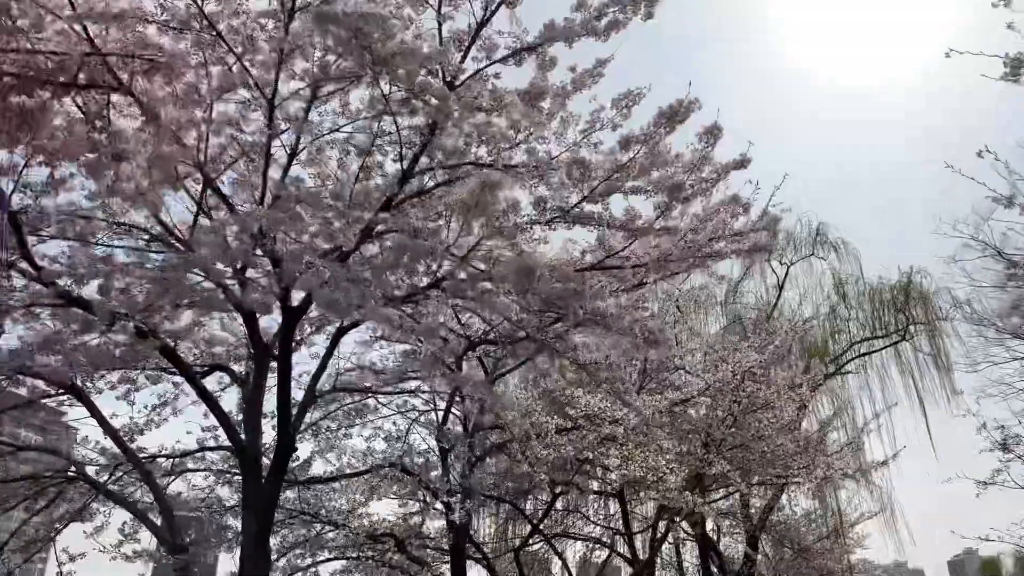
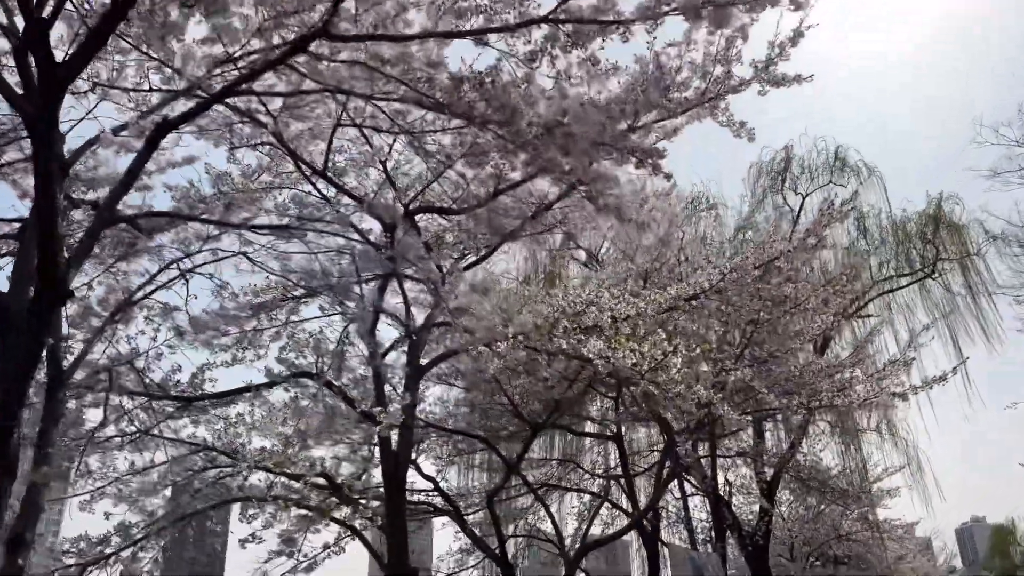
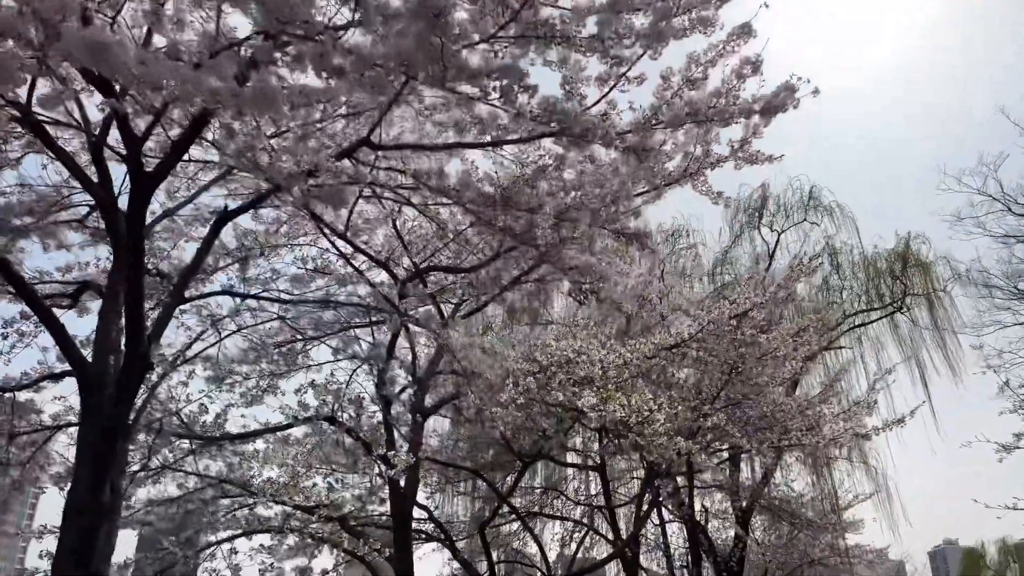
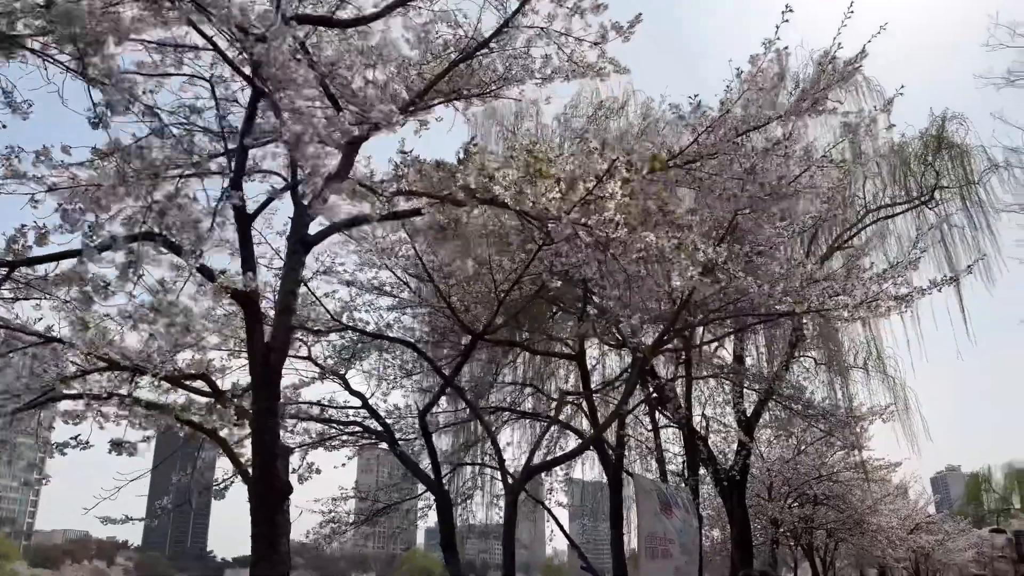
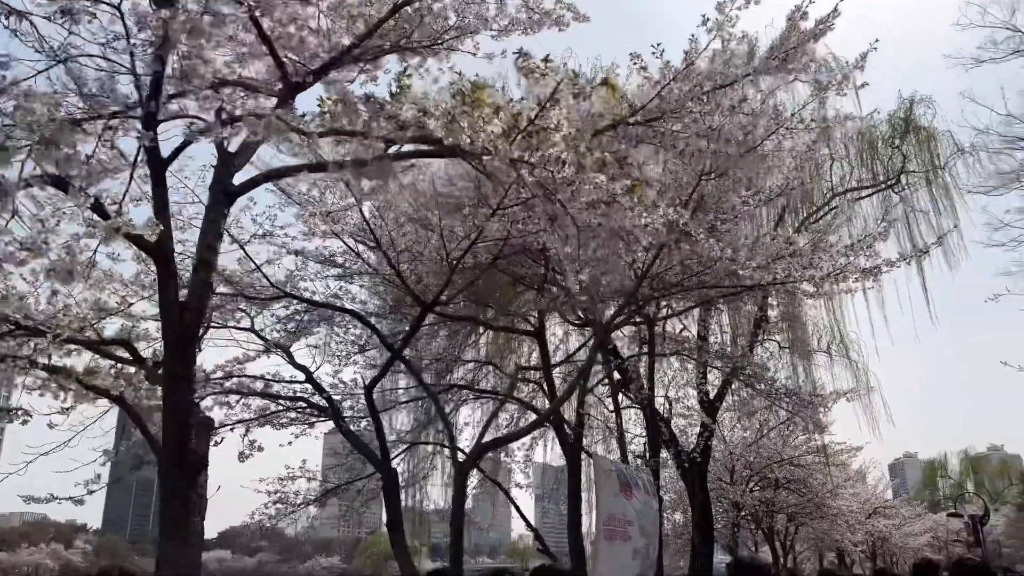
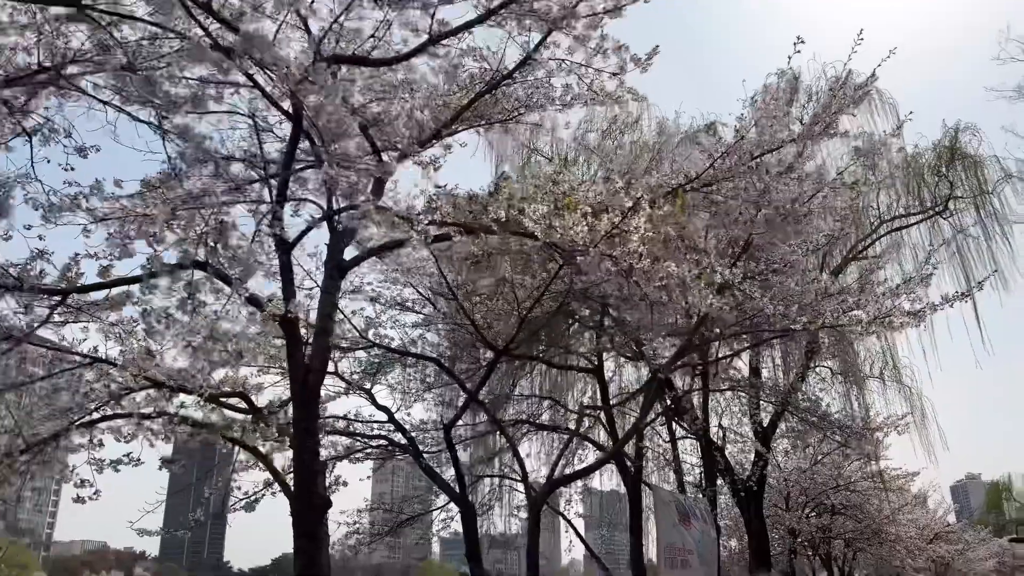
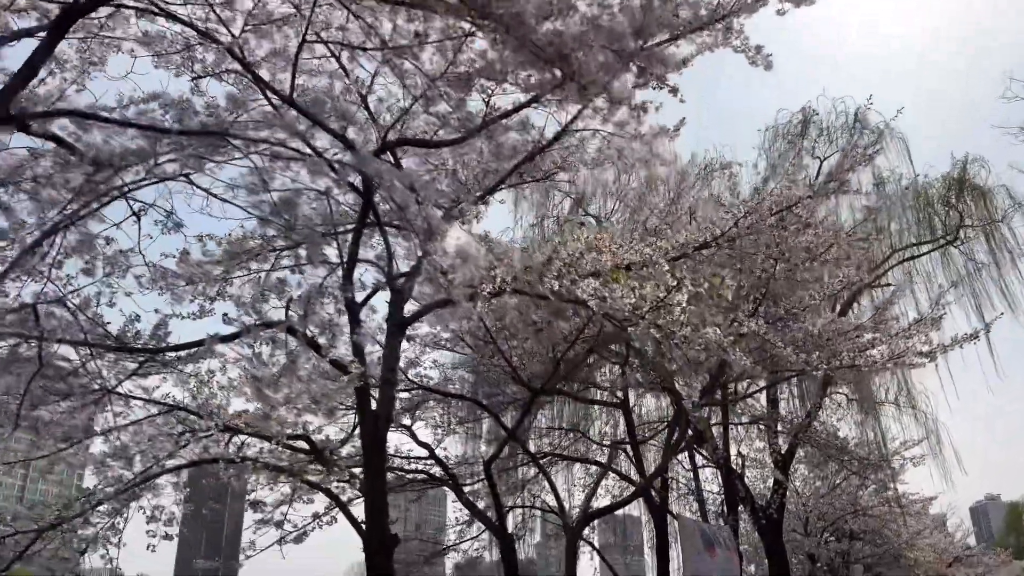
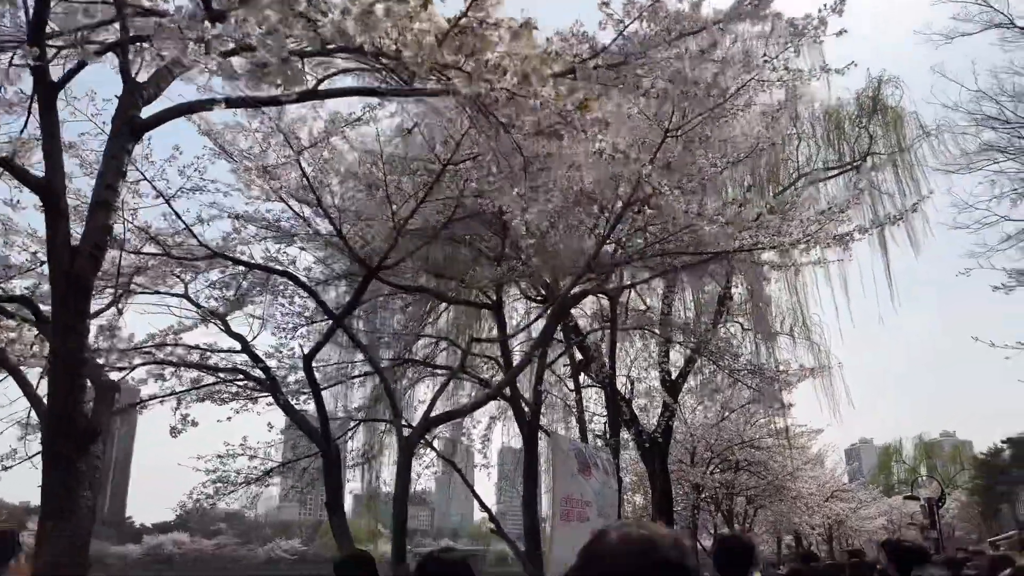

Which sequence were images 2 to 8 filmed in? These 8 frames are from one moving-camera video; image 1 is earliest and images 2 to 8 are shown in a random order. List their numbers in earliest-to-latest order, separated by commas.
3, 2, 7, 6, 4, 5, 8
